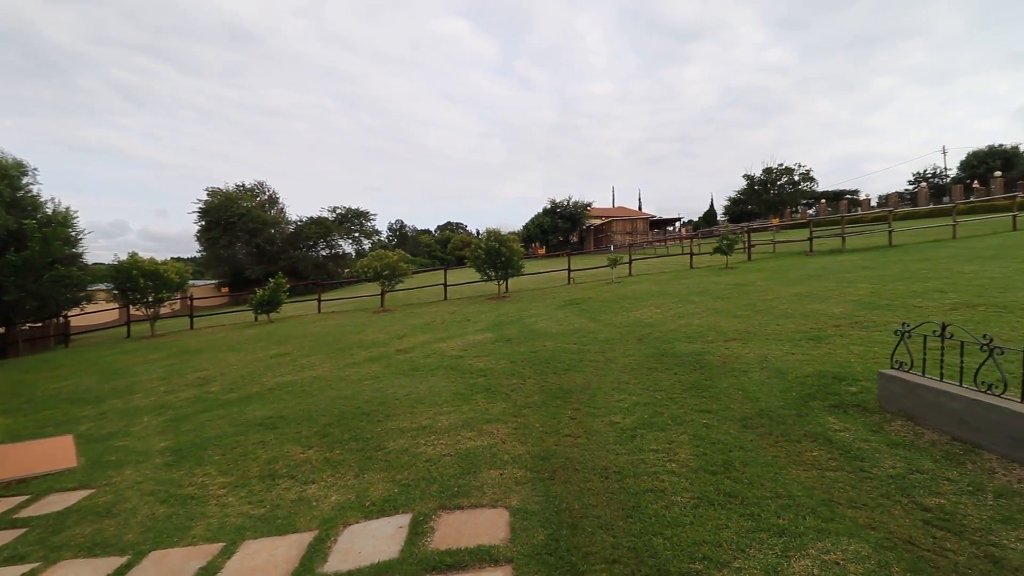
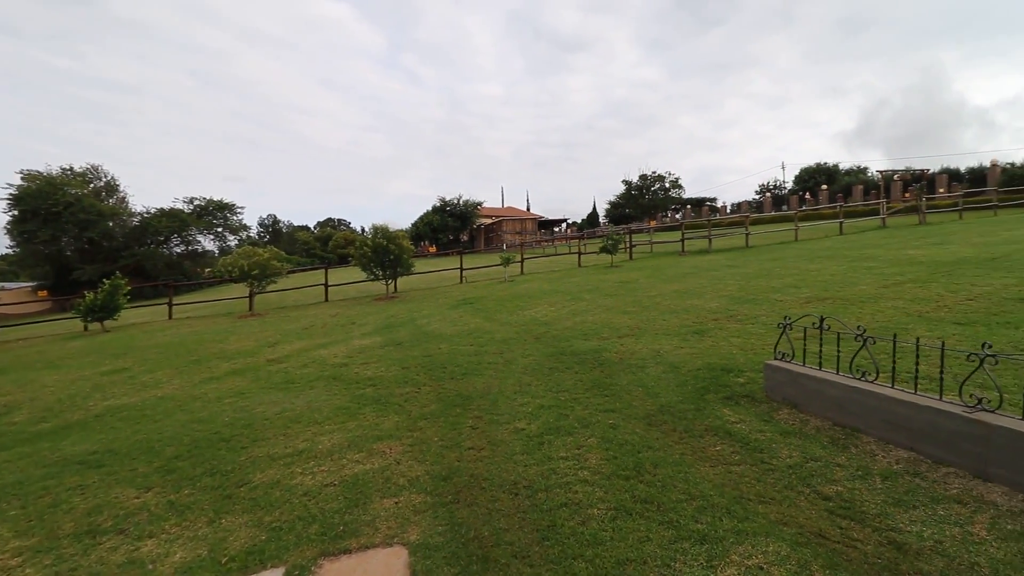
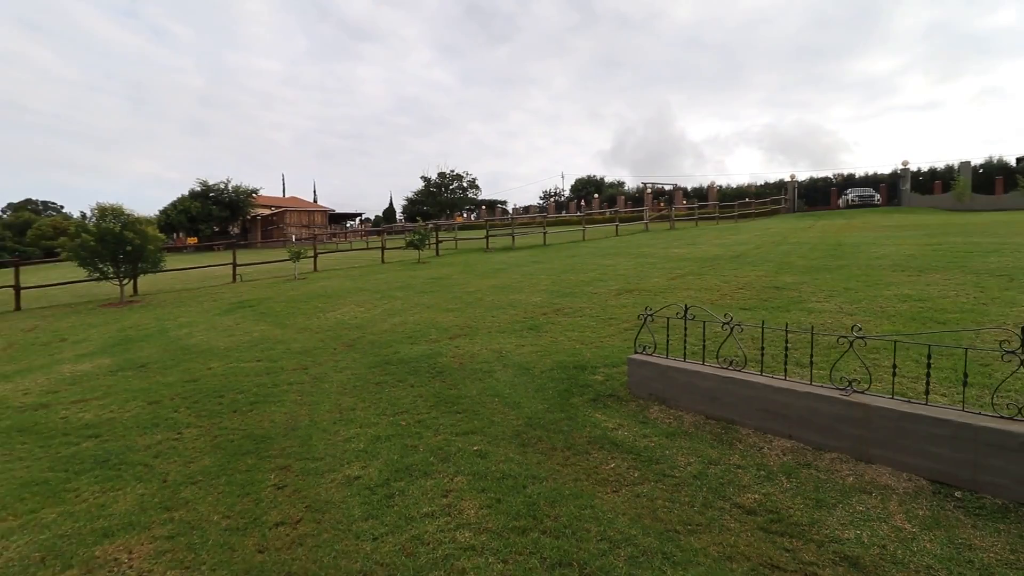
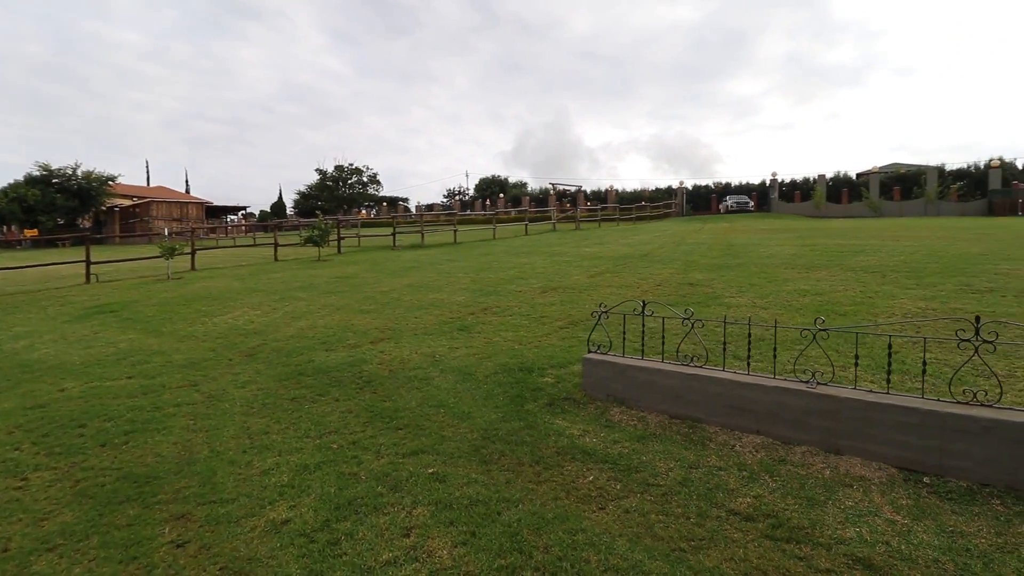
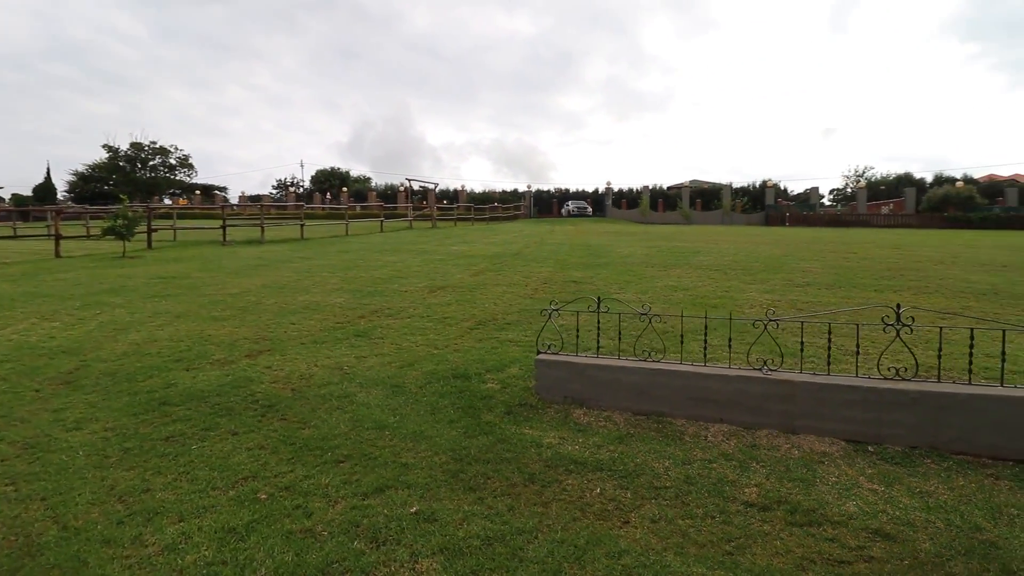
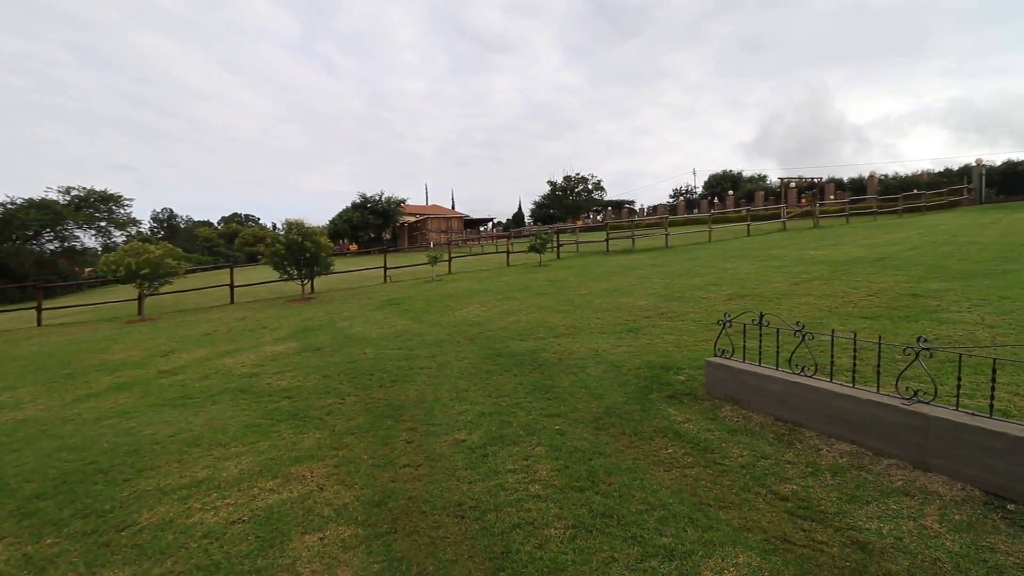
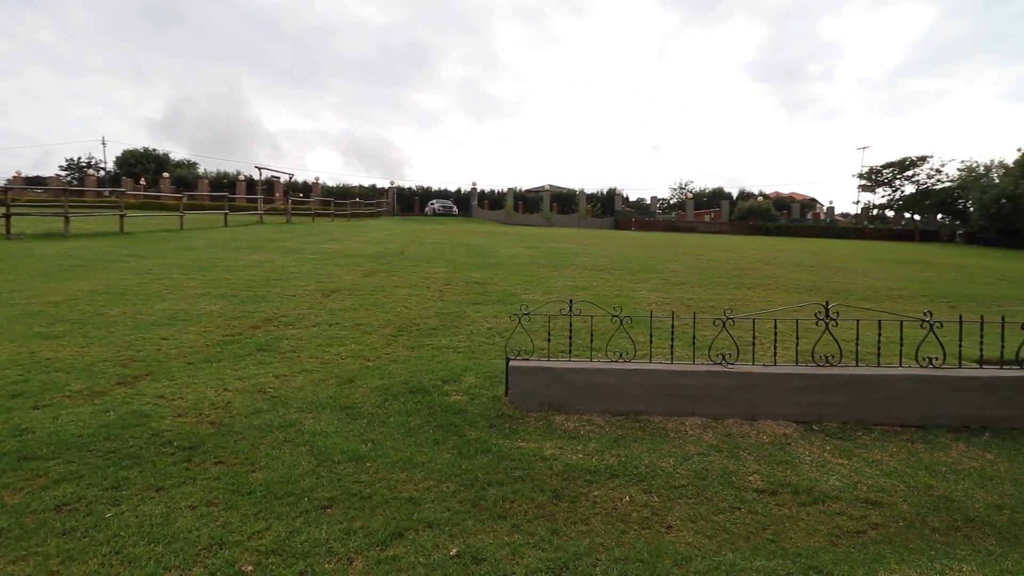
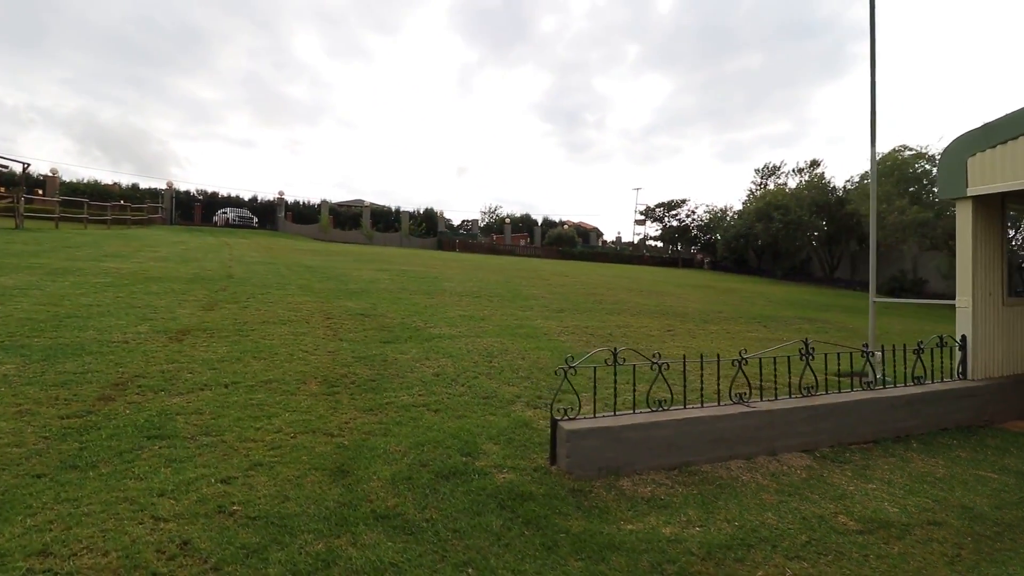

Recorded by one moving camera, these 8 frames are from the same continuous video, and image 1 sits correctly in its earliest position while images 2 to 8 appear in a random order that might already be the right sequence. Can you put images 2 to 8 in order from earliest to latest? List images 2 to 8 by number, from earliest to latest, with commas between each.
2, 6, 3, 4, 5, 7, 8
